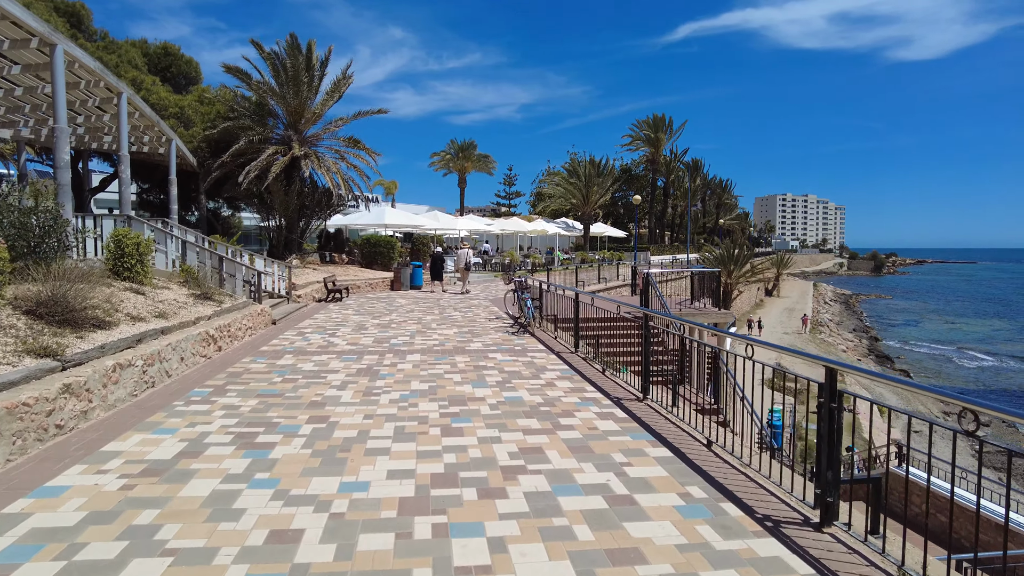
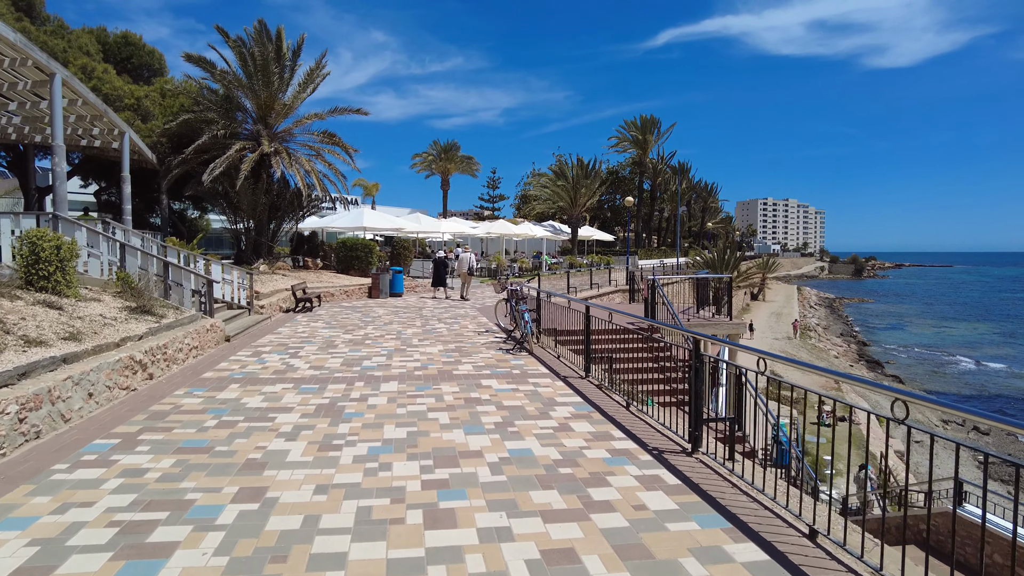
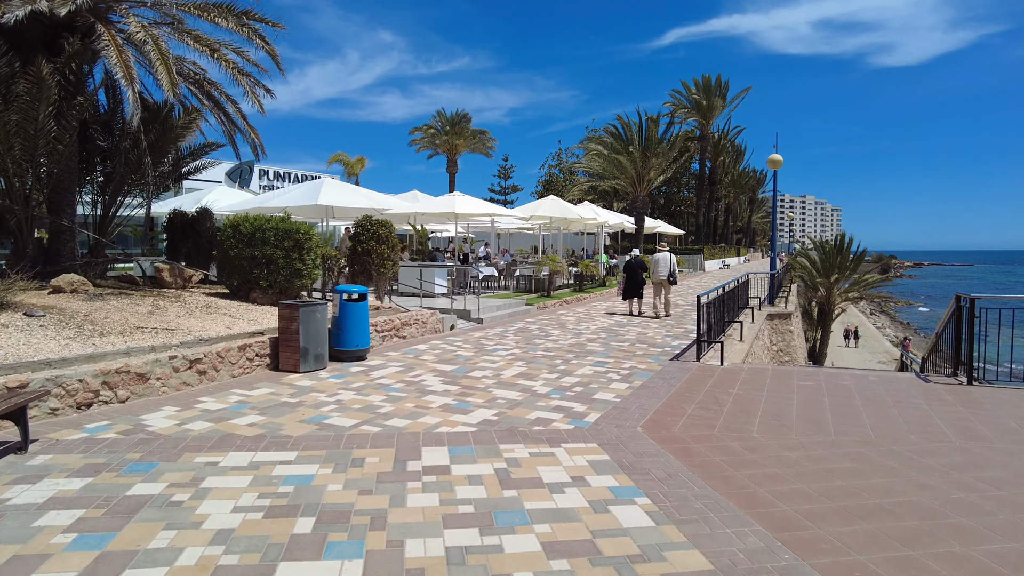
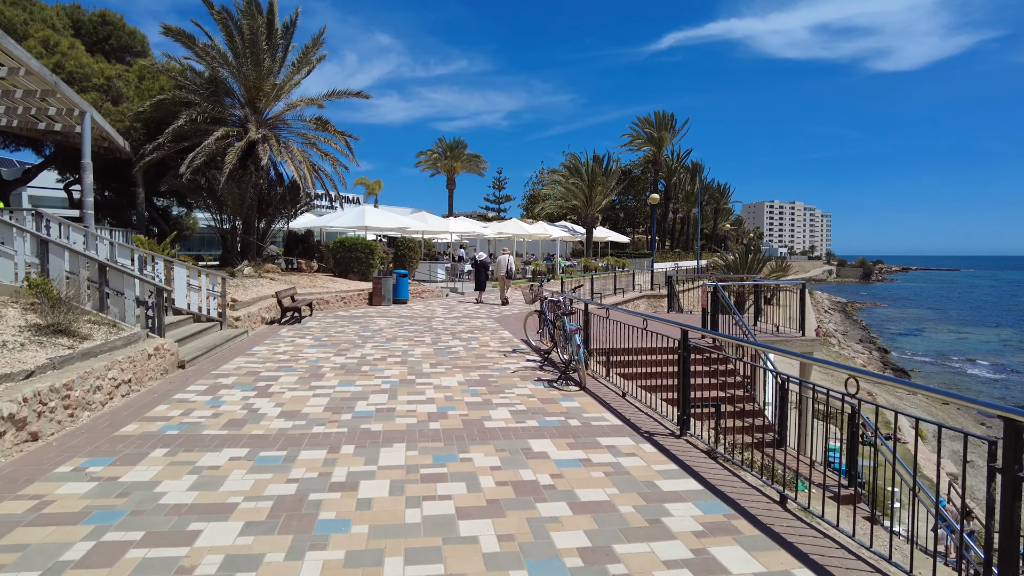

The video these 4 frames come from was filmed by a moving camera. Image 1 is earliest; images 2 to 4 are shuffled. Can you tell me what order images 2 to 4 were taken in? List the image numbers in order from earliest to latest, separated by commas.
2, 4, 3
